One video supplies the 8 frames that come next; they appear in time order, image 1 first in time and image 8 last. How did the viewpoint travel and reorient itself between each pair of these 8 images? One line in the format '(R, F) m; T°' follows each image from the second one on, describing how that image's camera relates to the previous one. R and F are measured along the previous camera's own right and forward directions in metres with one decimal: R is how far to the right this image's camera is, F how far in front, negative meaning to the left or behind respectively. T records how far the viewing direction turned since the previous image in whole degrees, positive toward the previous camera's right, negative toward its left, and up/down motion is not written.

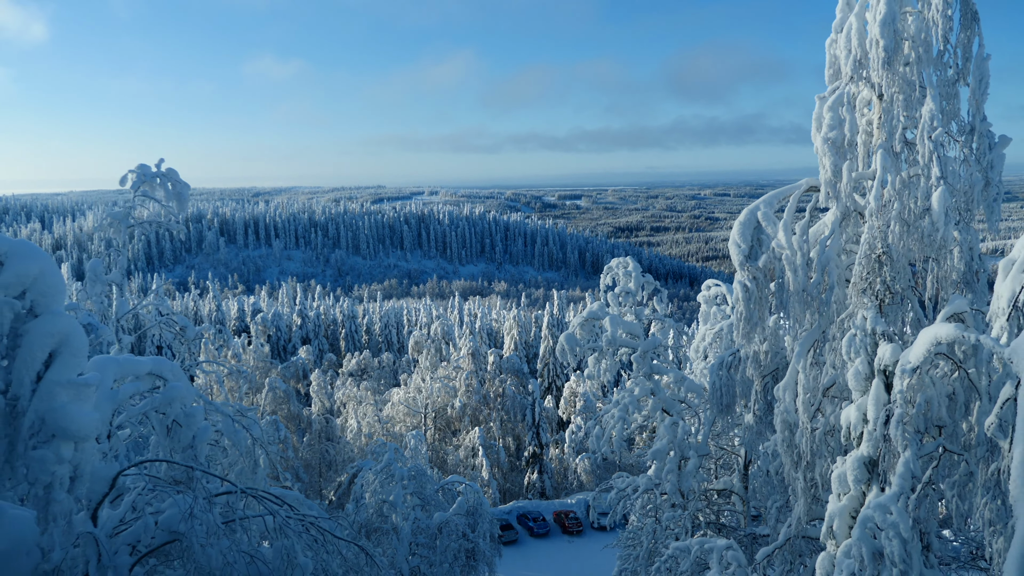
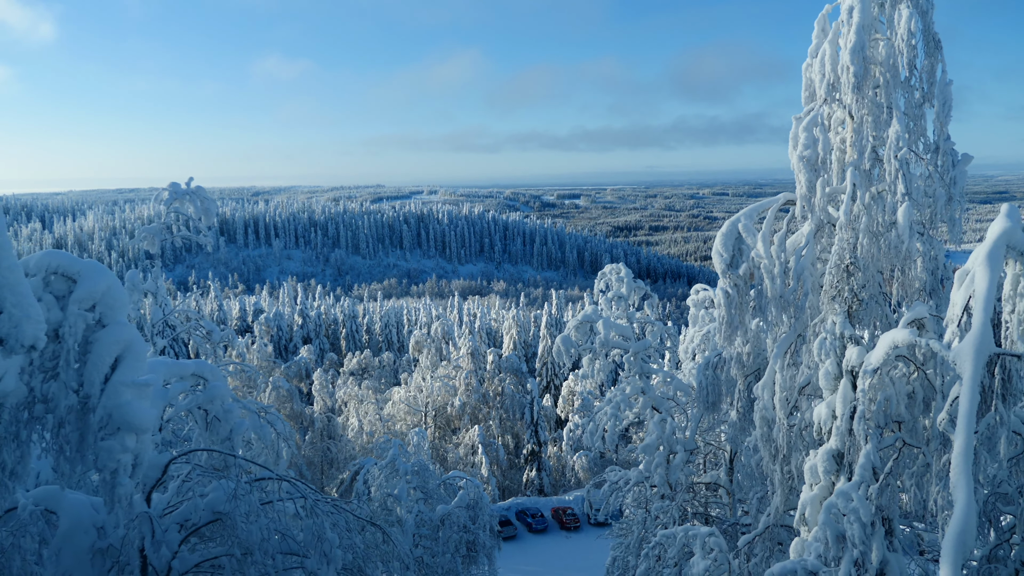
(0.0, -0.5) m; 0°
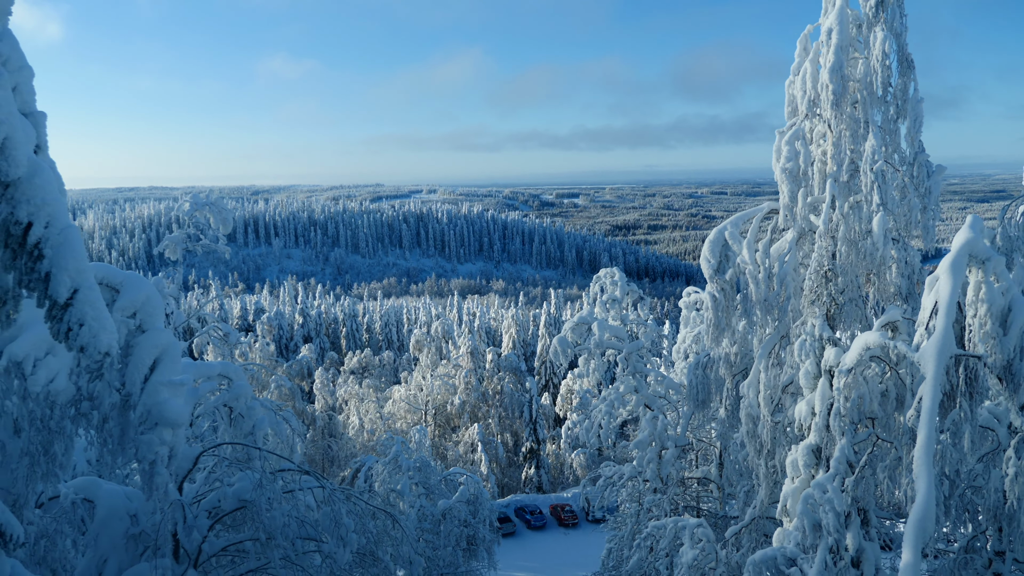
(0.0, -0.4) m; 0°
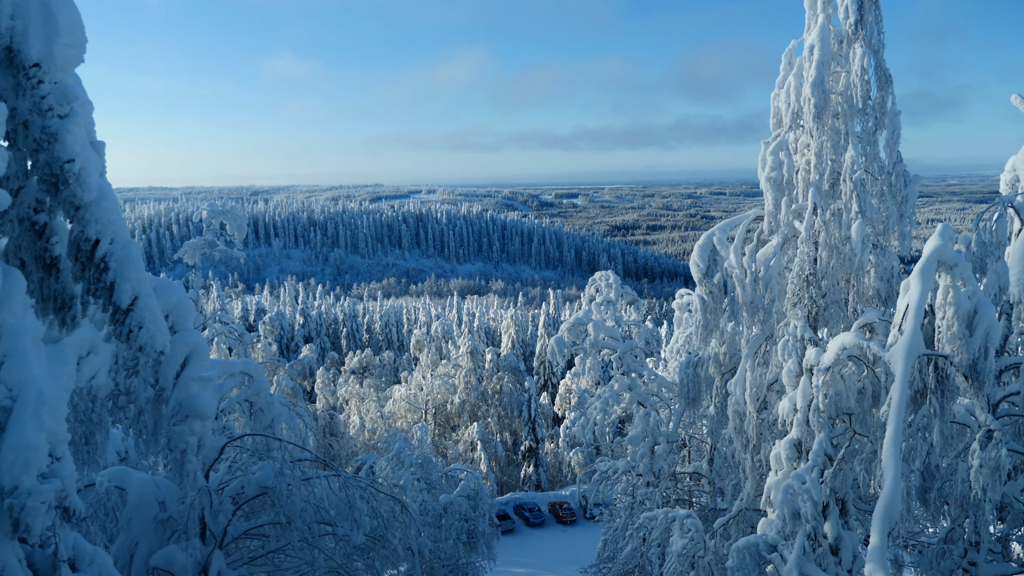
(0.0, -0.4) m; 0°
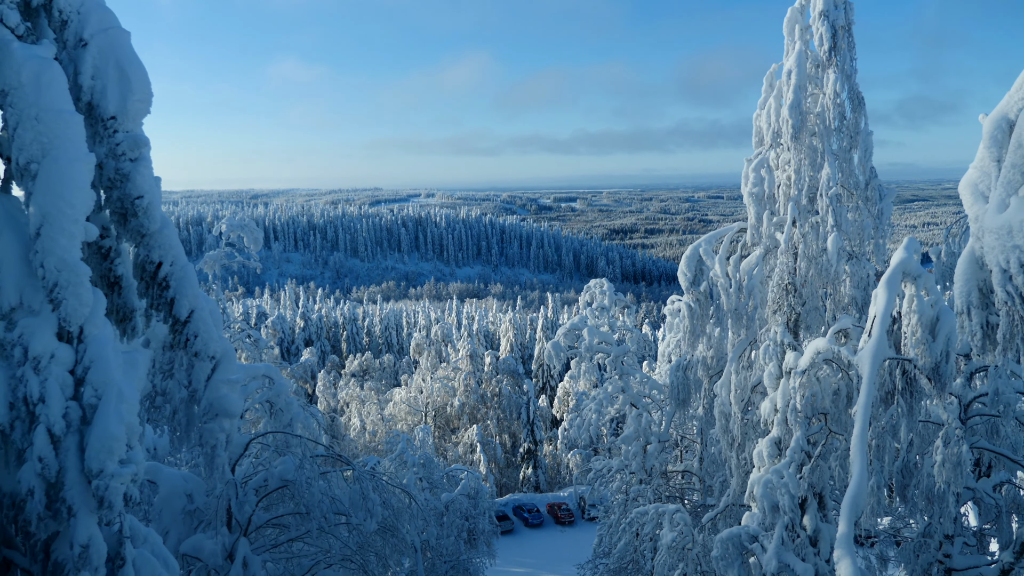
(0.0, -0.5) m; 0°
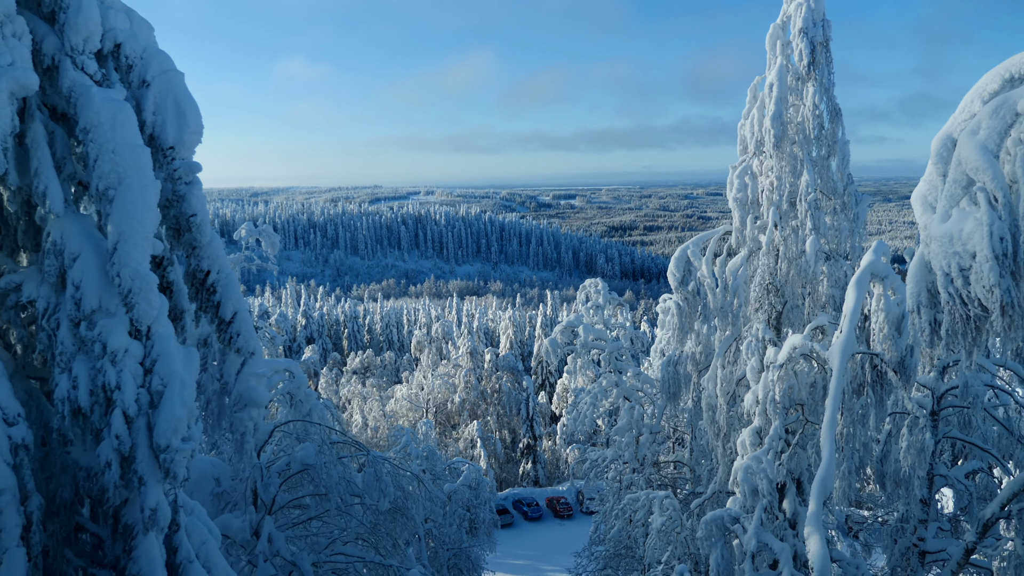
(0.0, -0.5) m; 0°
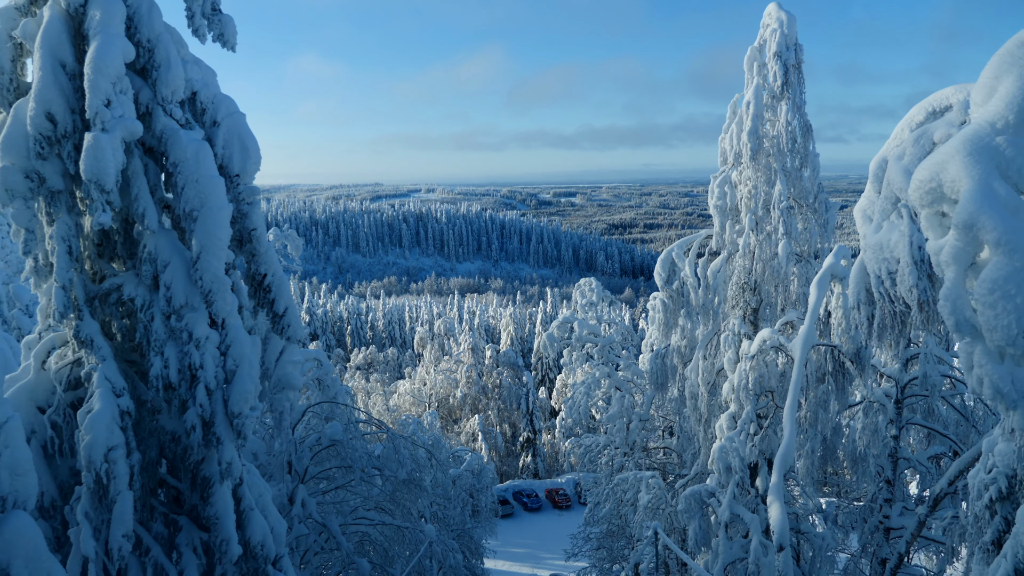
(0.0, -0.9) m; 0°
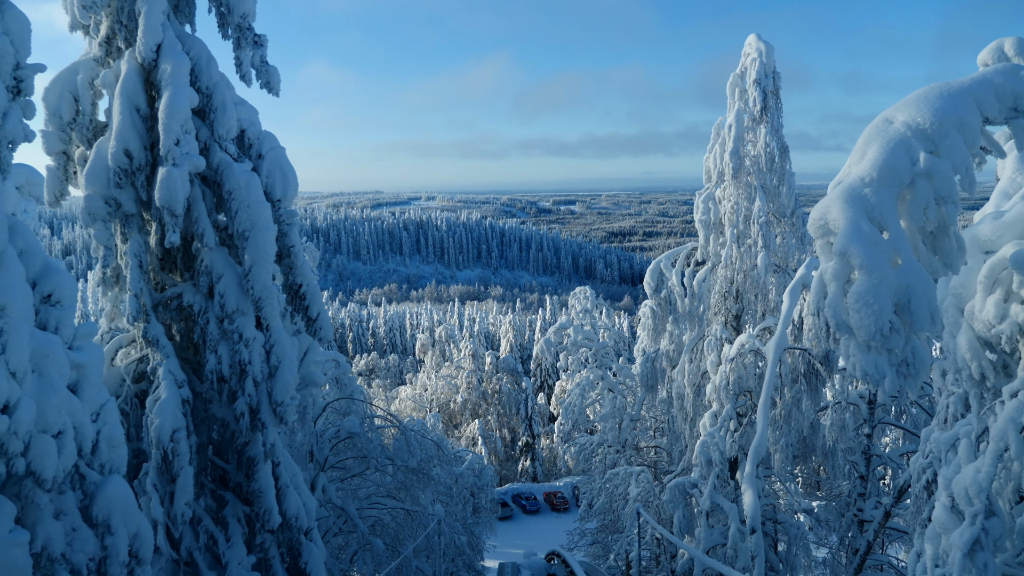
(0.0, -0.8) m; 0°
